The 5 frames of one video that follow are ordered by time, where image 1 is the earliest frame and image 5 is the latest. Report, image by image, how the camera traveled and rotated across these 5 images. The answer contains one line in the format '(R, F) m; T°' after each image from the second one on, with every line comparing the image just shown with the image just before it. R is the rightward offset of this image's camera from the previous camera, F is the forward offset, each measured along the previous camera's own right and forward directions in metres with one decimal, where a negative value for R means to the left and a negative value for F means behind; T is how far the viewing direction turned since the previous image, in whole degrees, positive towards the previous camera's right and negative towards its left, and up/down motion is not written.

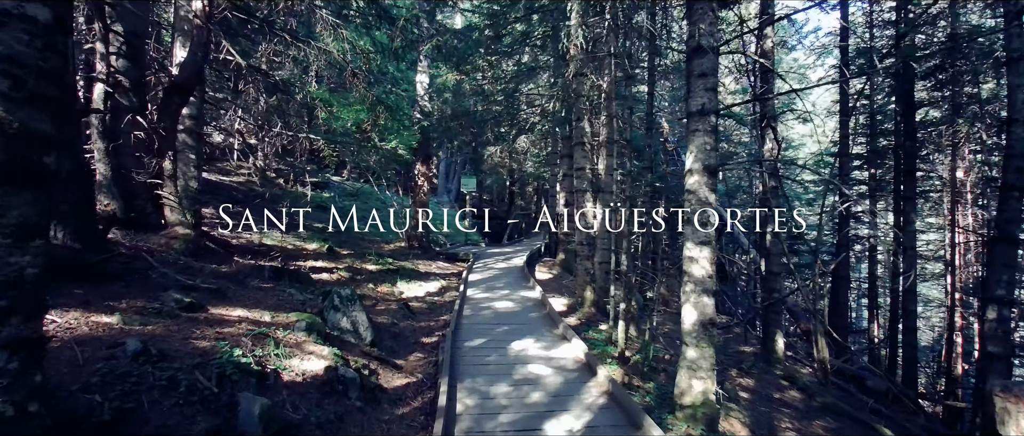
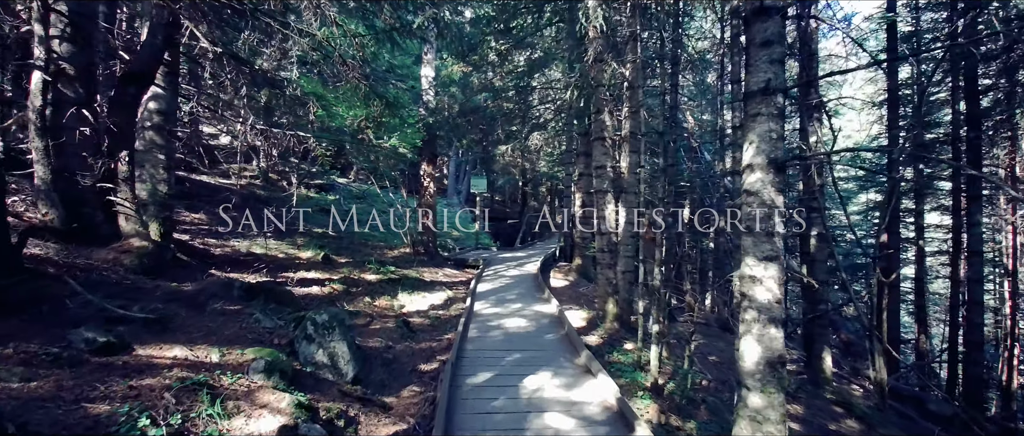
(0.0, +1.1) m; -2°
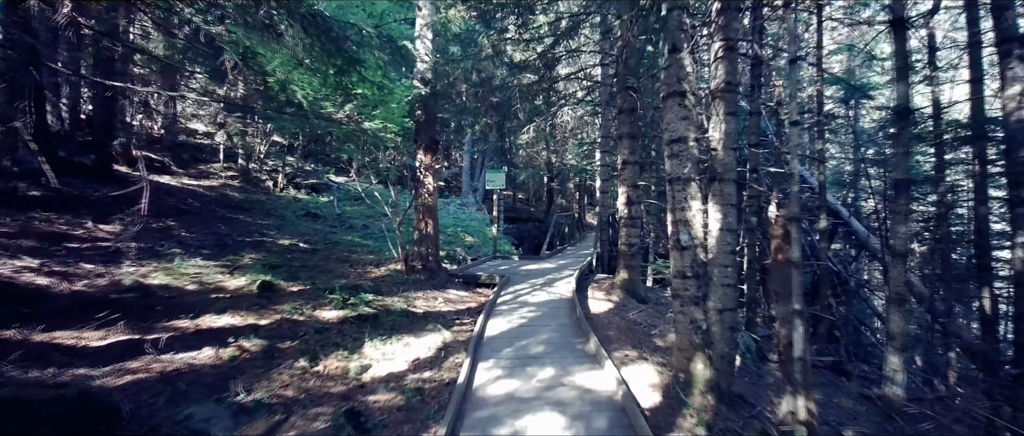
(0.0, +3.5) m; -3°
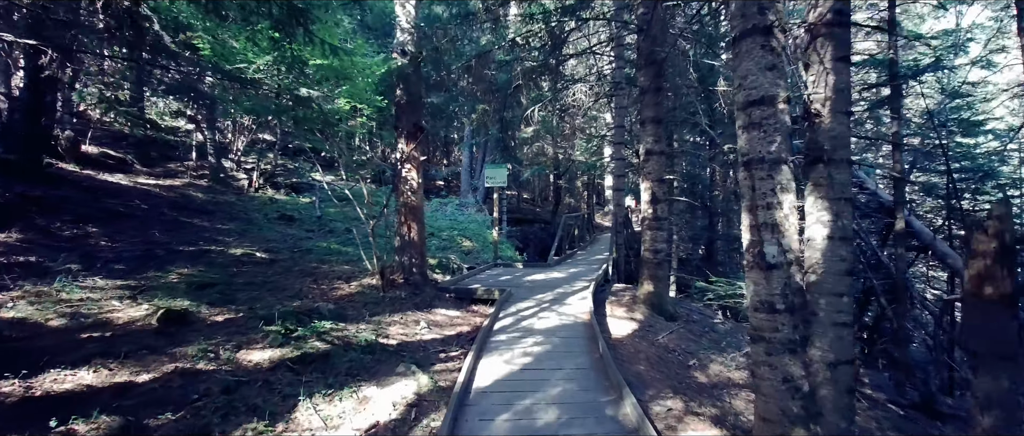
(+0.1, +2.0) m; -1°
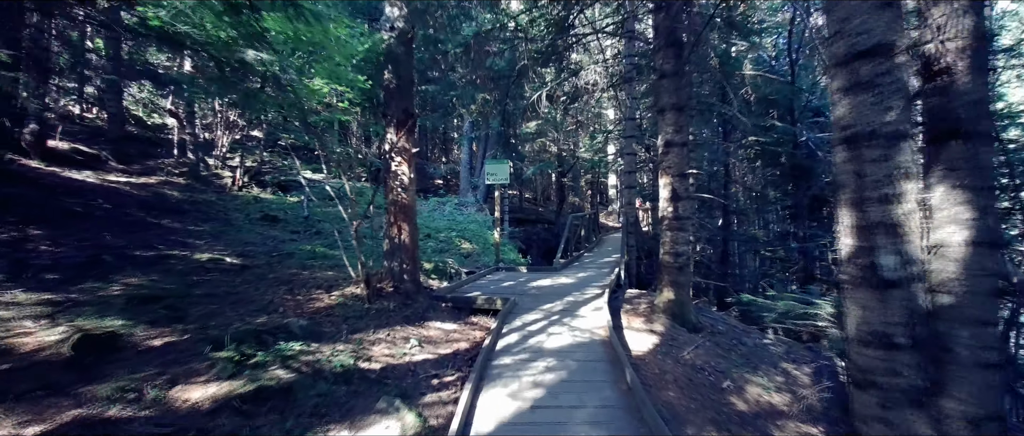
(-0.1, +1.1) m; 0°
